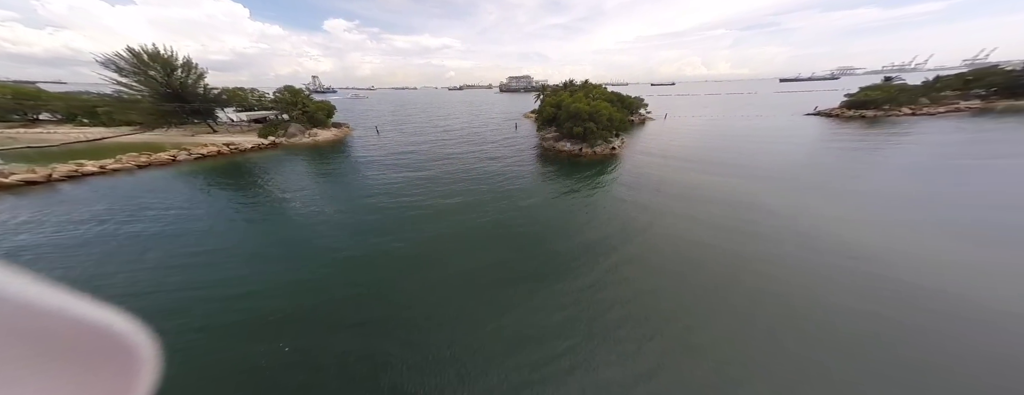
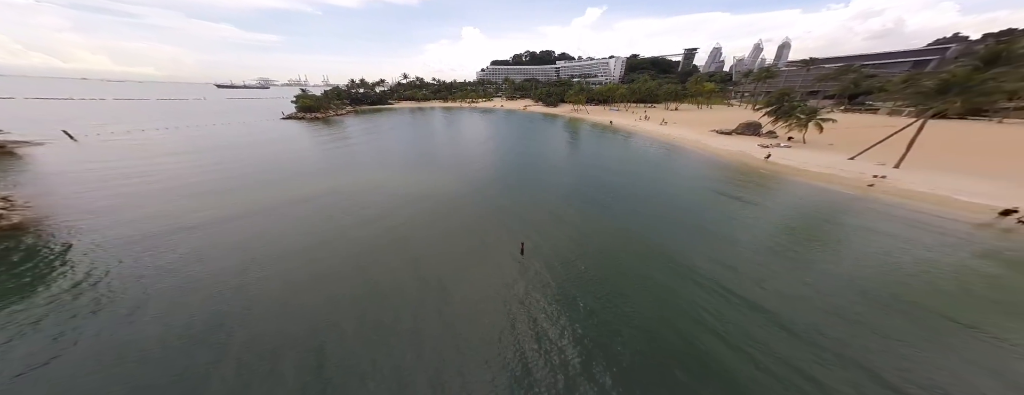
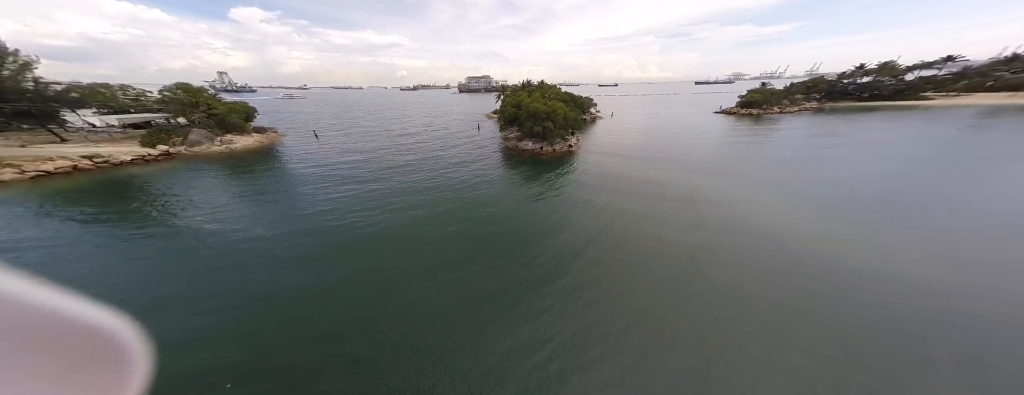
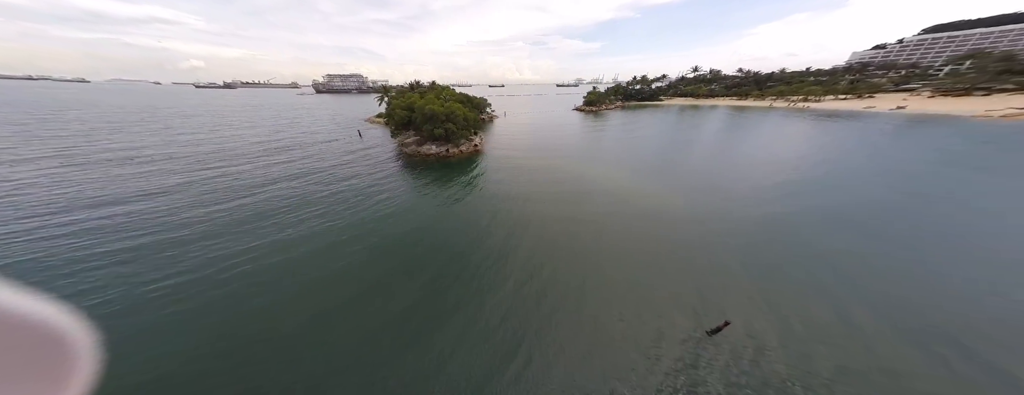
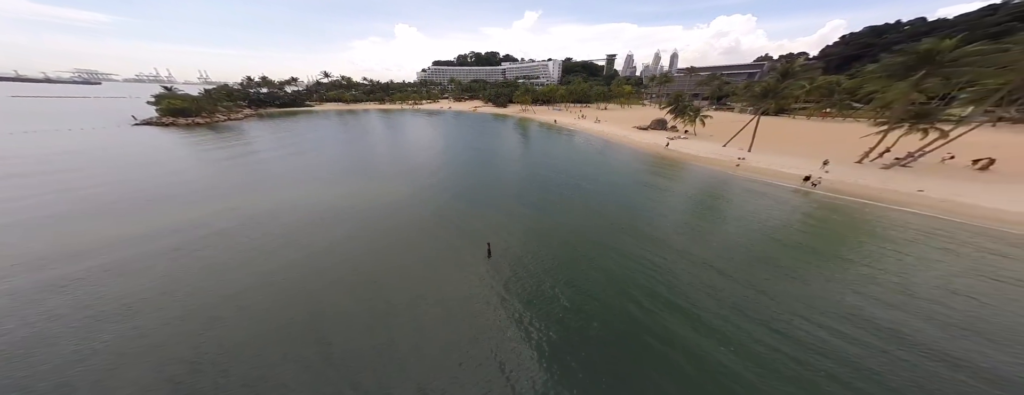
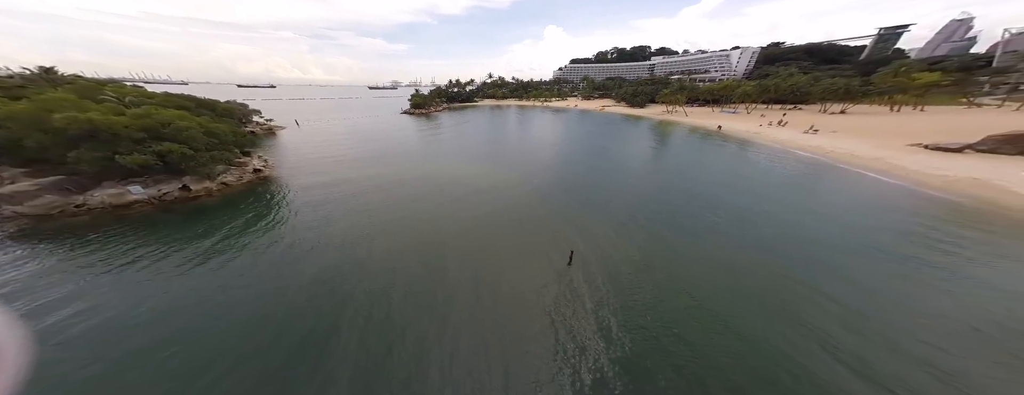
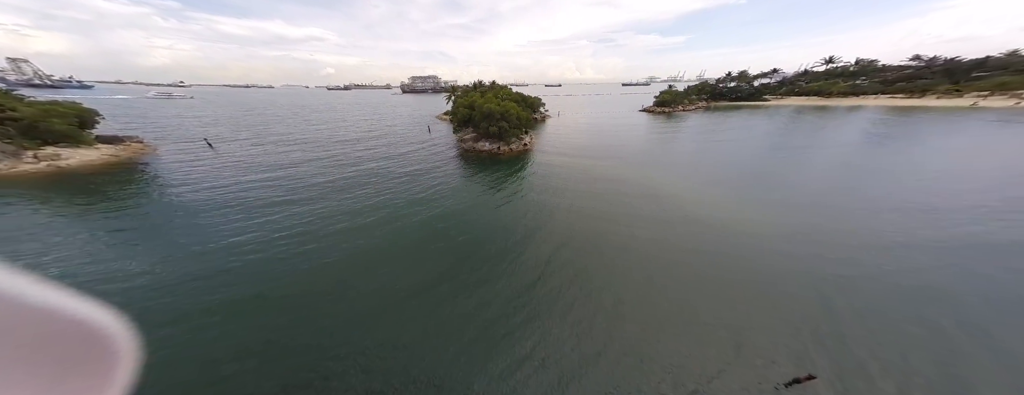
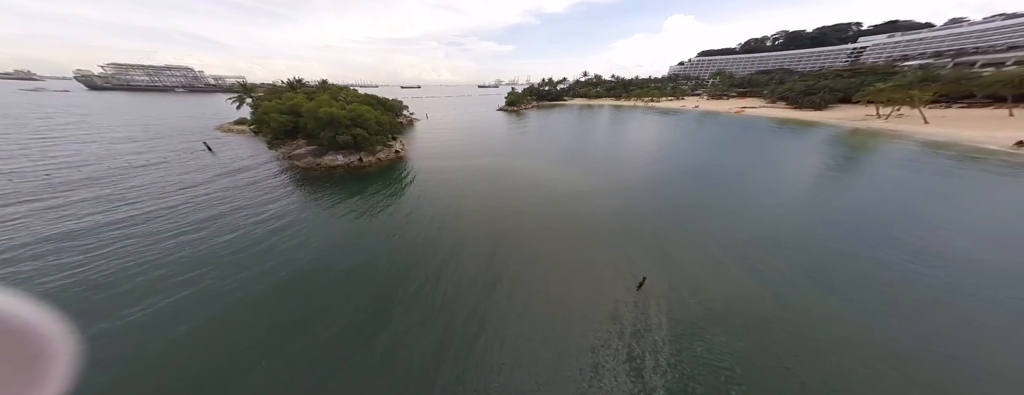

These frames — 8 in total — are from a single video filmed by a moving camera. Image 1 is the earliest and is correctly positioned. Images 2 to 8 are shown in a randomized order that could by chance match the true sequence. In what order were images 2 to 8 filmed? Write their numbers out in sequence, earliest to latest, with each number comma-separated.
3, 7, 4, 8, 6, 2, 5
